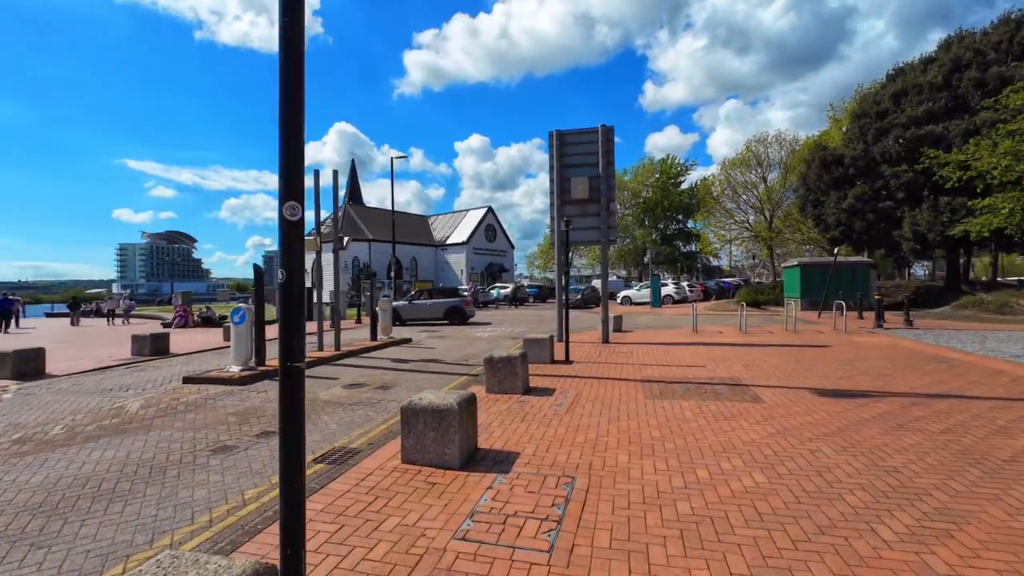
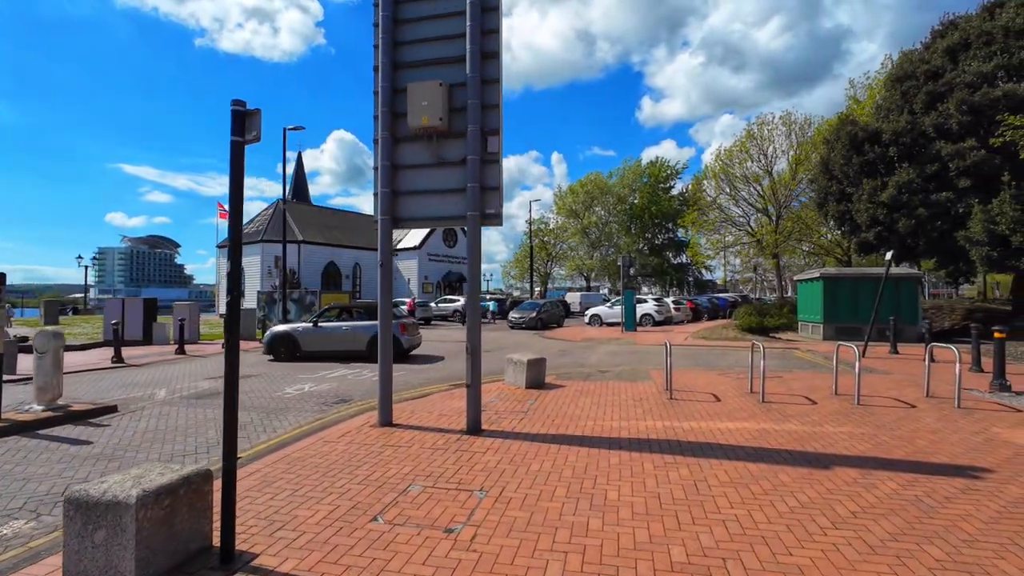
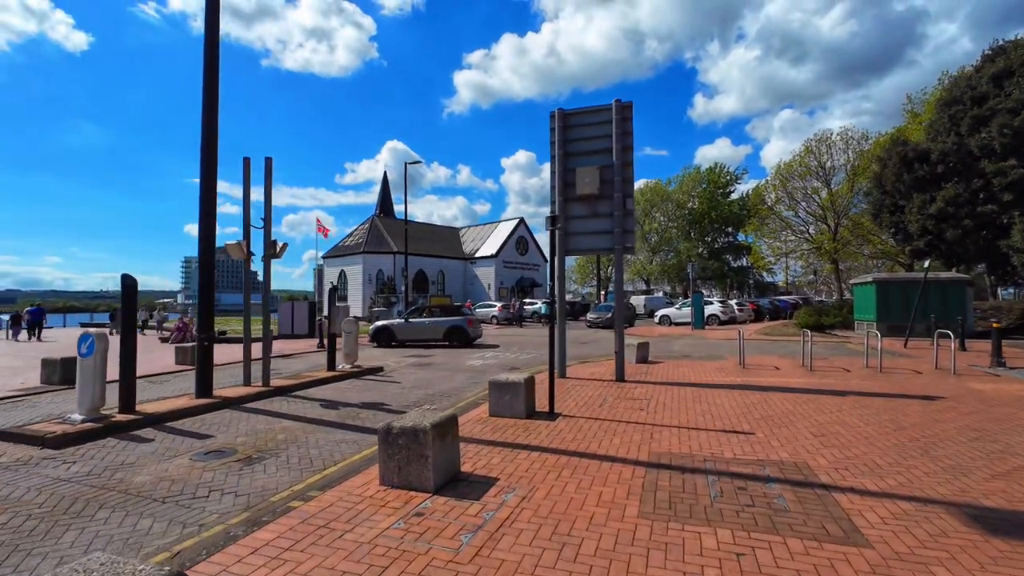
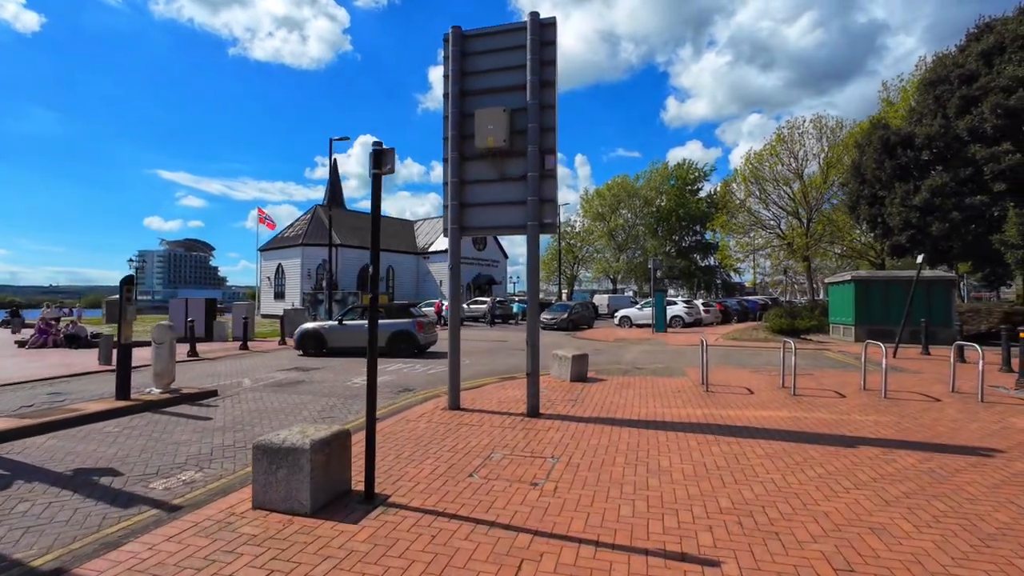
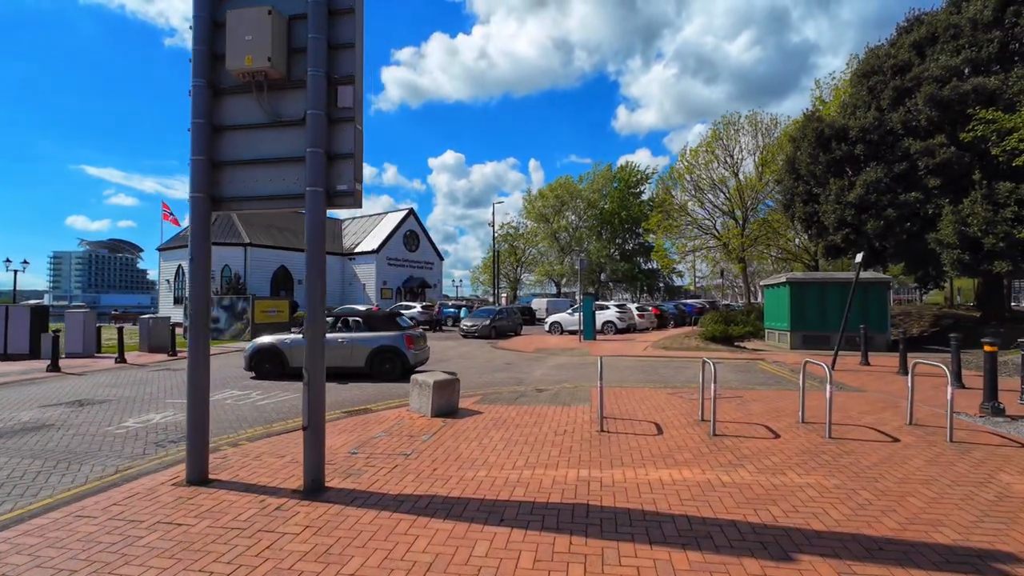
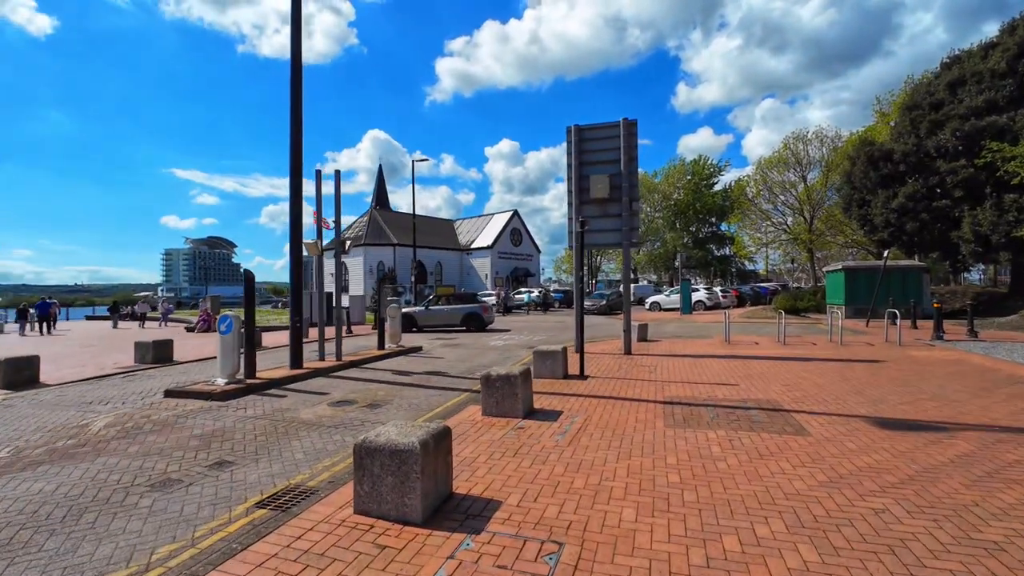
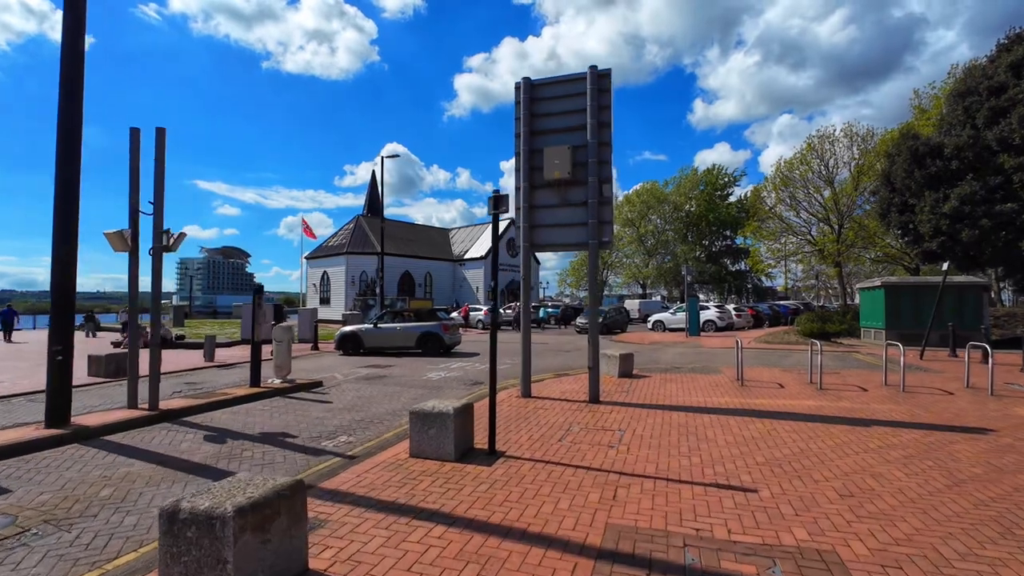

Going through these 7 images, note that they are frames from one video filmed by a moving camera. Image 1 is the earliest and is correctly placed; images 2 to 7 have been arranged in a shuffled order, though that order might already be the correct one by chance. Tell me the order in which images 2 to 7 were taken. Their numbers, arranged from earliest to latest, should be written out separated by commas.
6, 3, 7, 4, 2, 5
